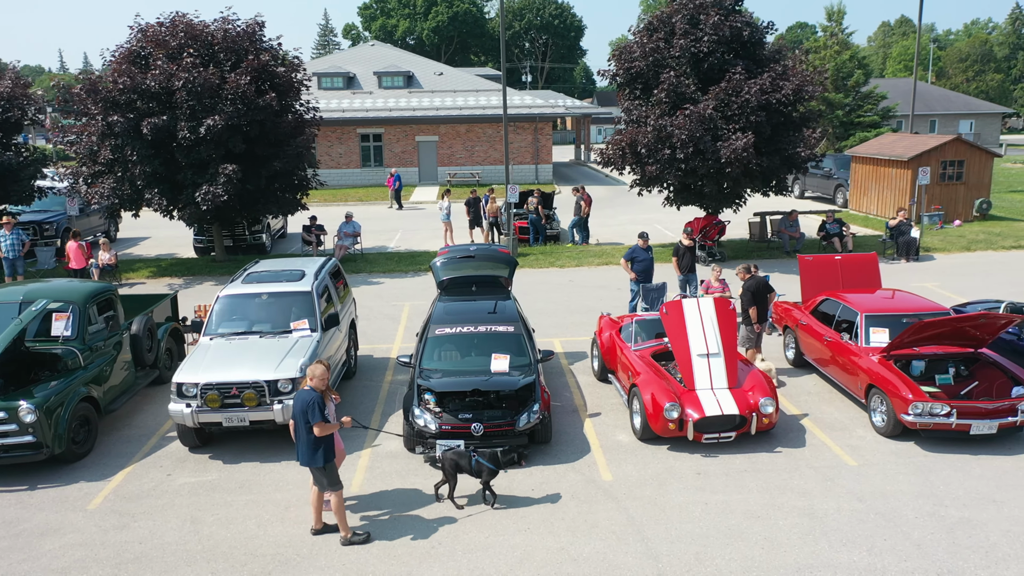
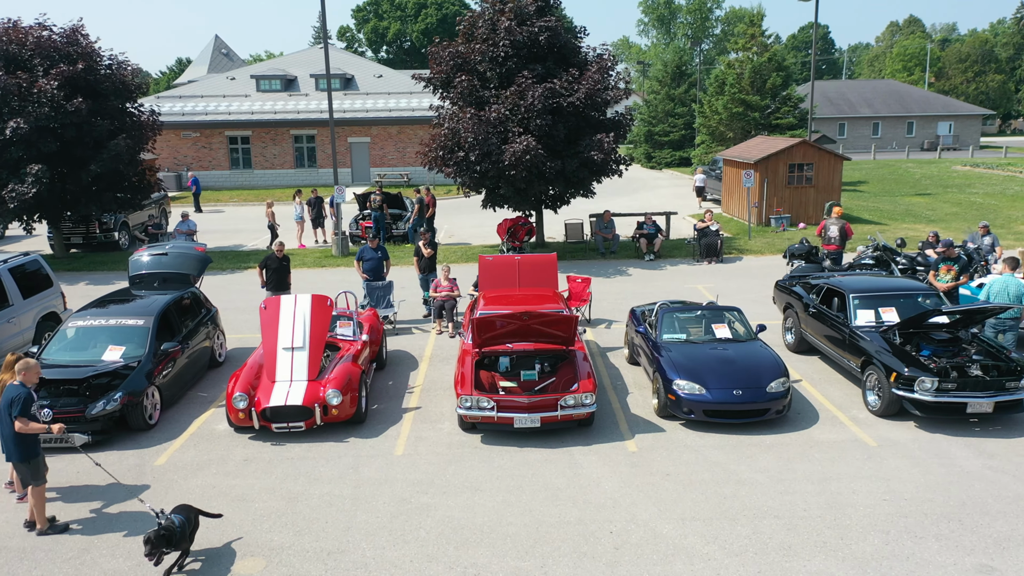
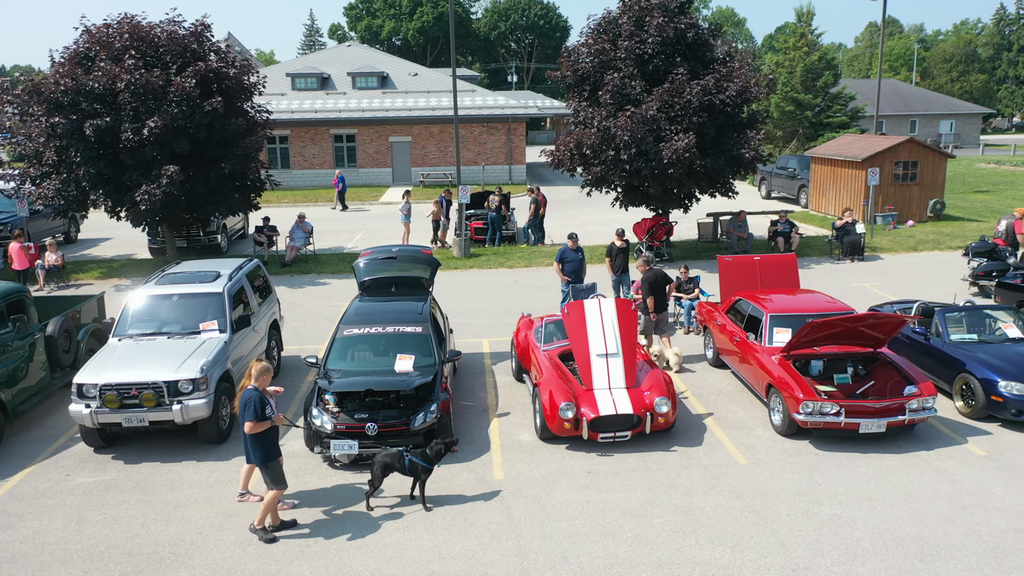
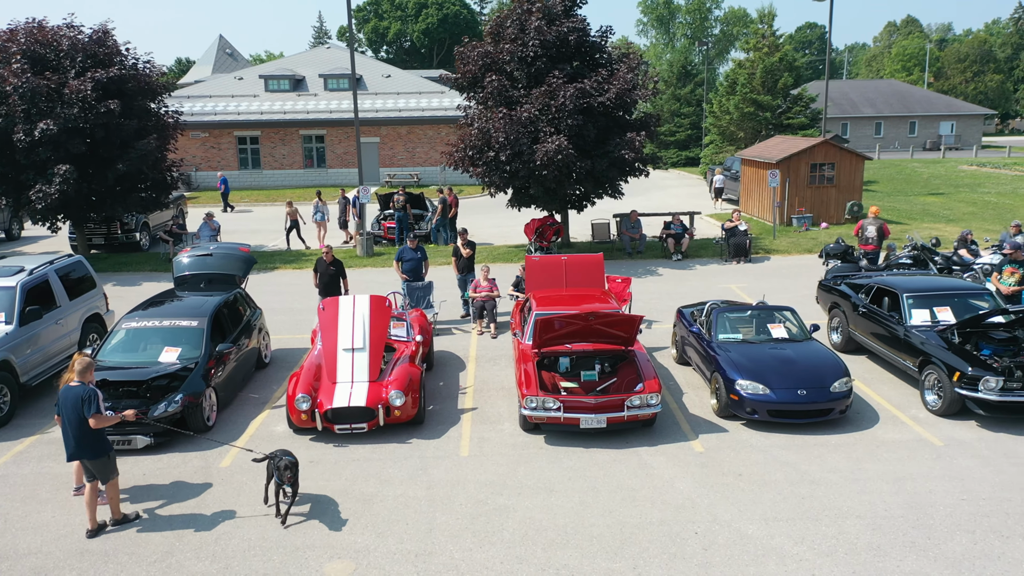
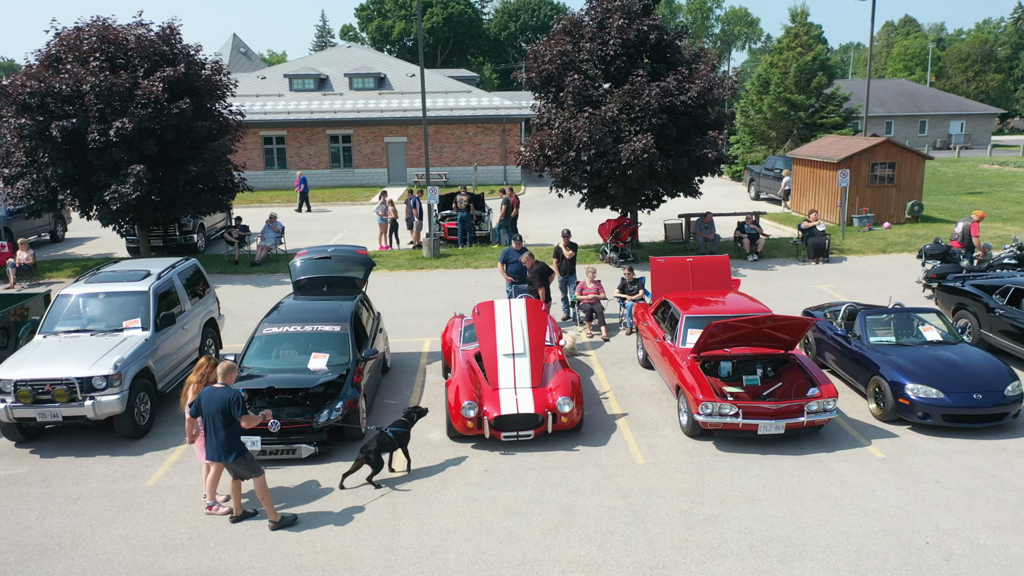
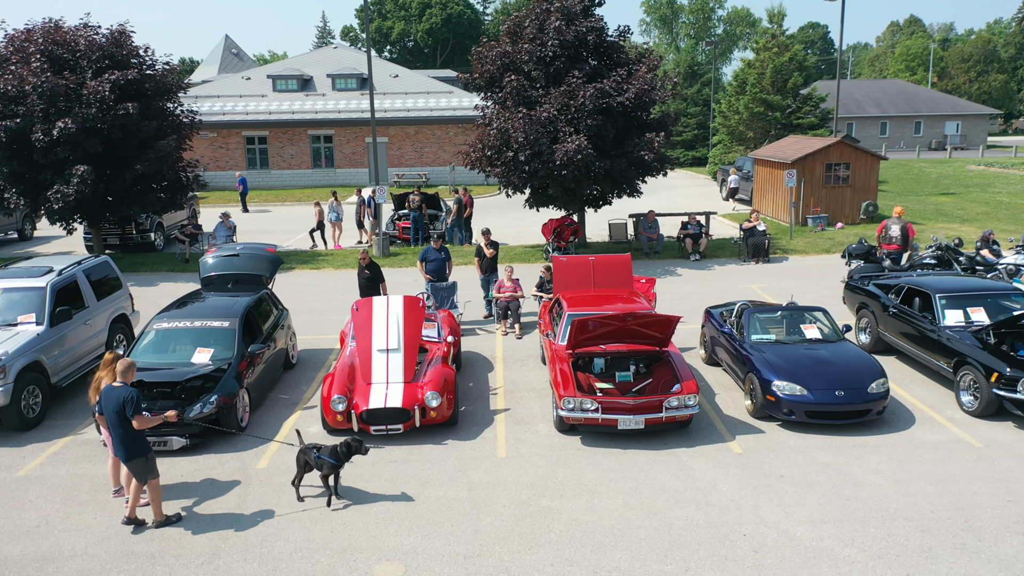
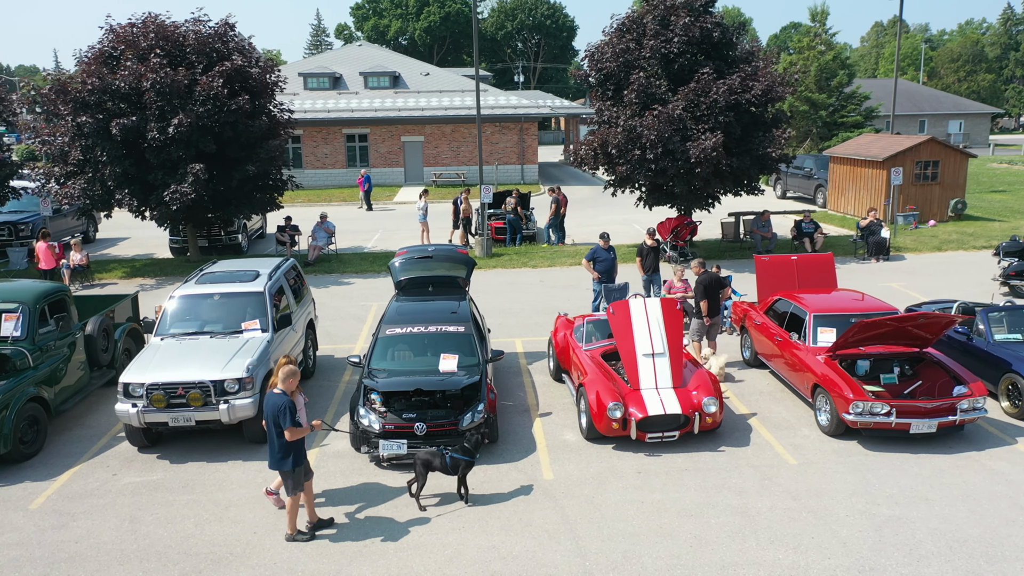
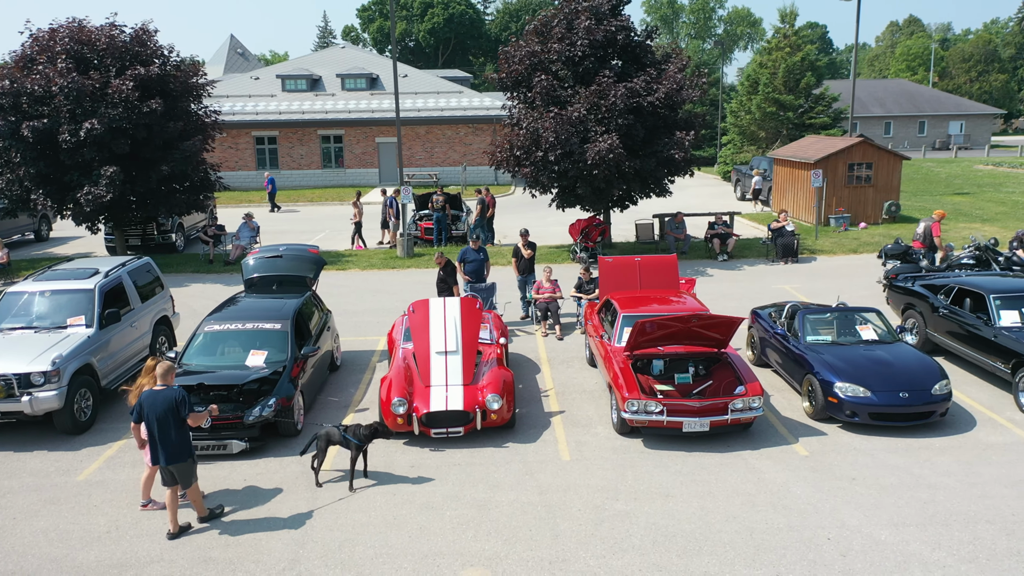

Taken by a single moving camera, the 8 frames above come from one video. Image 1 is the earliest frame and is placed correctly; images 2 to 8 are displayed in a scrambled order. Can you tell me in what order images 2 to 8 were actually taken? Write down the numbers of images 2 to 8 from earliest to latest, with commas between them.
7, 3, 5, 8, 6, 4, 2
